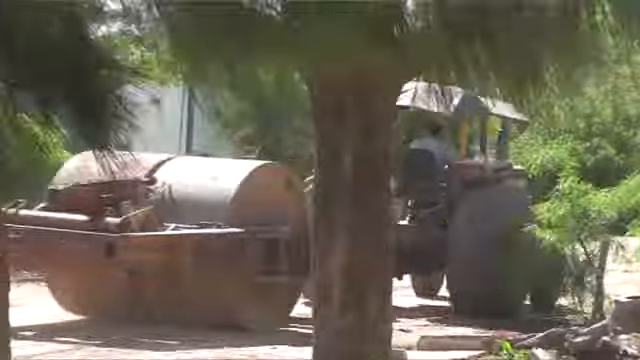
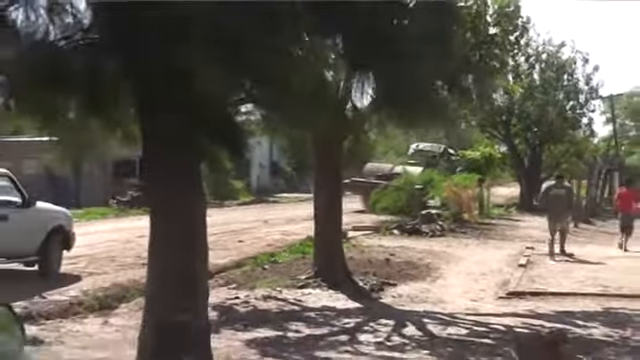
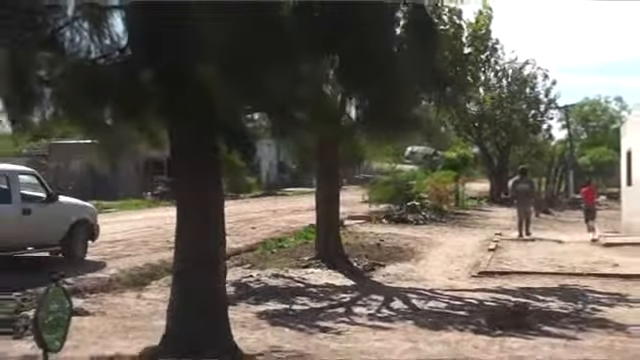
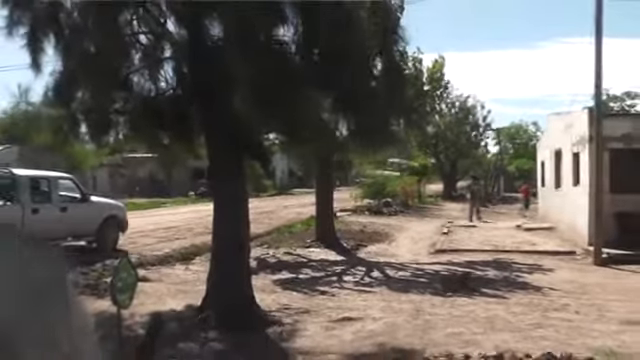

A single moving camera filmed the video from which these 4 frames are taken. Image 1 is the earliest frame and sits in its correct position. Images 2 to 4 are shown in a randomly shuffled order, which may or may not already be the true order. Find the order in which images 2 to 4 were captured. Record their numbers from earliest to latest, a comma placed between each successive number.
2, 3, 4
